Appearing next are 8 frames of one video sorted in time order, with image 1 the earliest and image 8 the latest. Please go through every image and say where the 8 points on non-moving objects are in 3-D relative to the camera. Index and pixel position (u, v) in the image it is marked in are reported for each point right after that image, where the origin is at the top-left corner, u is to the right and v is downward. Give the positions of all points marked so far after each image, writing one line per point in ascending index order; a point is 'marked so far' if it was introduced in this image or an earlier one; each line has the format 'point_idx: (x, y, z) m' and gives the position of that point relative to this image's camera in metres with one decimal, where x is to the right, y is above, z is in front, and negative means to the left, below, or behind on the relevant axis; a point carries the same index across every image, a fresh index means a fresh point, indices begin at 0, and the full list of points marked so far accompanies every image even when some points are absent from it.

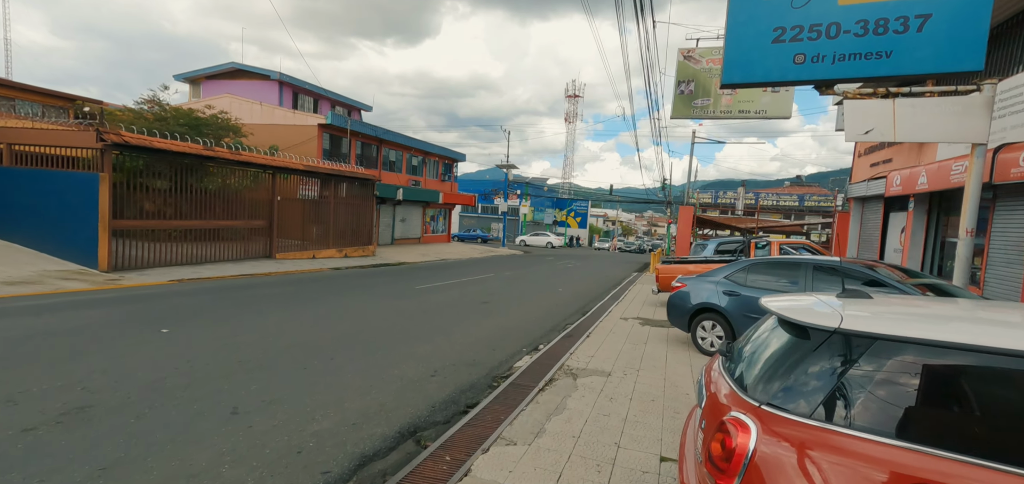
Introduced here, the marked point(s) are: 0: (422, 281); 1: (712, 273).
0: (-2.6, -1.2, +13.9) m
1: (+3.2, -0.5, +7.6) m
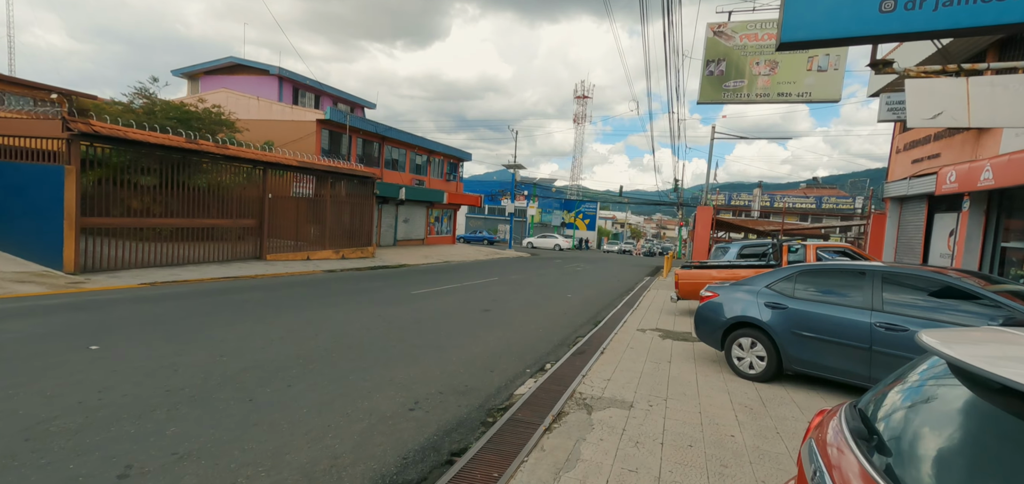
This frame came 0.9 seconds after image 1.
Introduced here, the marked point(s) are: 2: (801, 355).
0: (-2.5, -1.2, +12.9) m
1: (+3.3, -0.6, +6.5) m
2: (+3.4, -1.4, +5.5) m
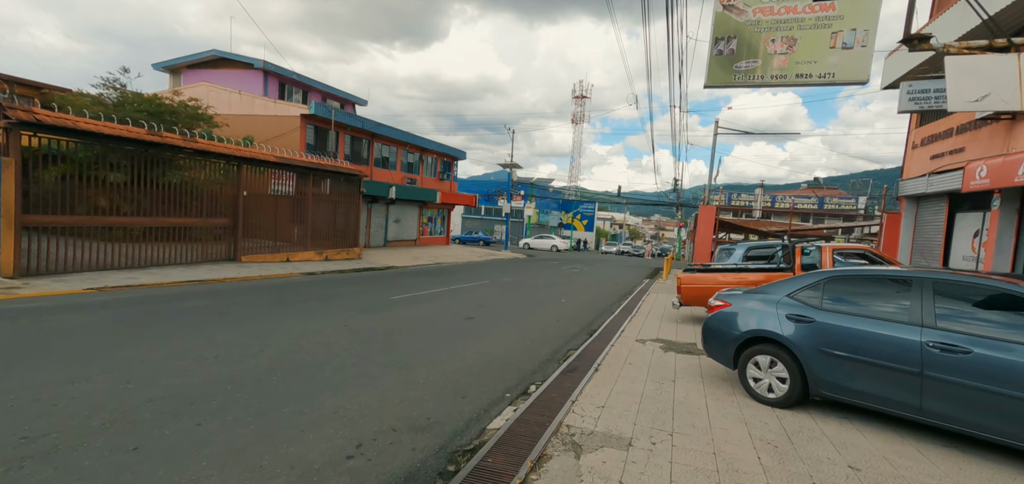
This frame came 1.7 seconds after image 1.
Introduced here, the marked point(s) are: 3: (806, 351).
0: (-2.7, -1.2, +12.0) m
1: (+3.0, -0.6, +5.6) m
2: (+3.2, -1.4, +4.7) m
3: (+3.1, -1.1, +4.8) m
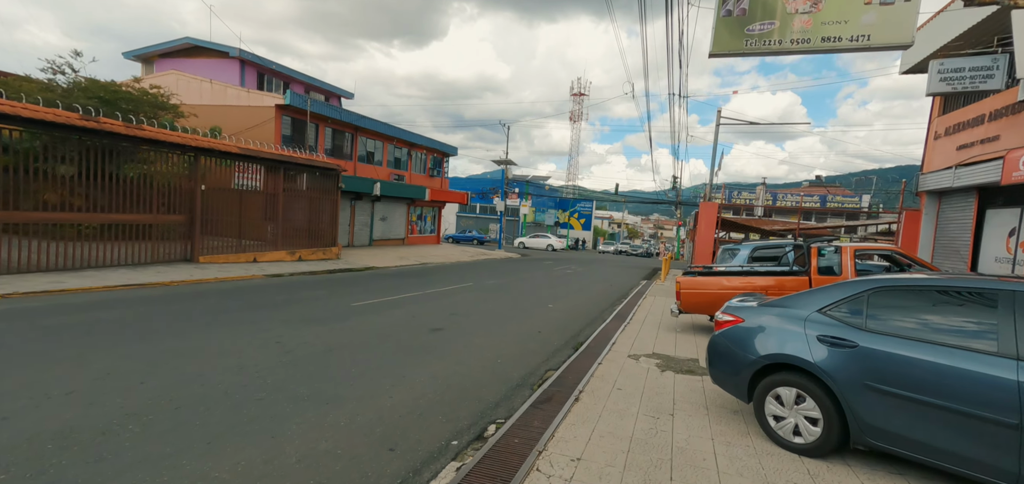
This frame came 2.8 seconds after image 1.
0: (-3.2, -1.2, +10.9) m
1: (+2.6, -0.6, +4.5) m
2: (+2.8, -1.4, +3.5) m
3: (+2.7, -1.1, +3.7) m
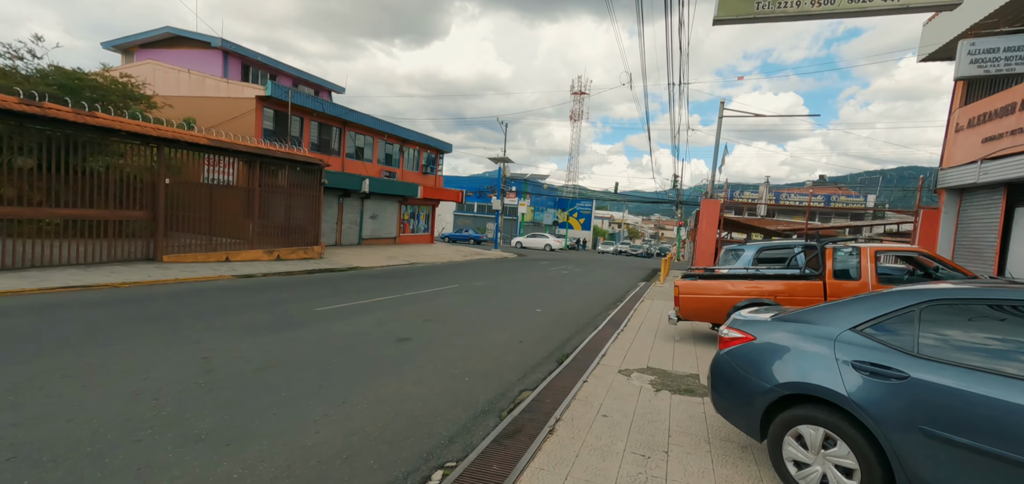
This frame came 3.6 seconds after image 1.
0: (-3.5, -1.2, +10.0) m
1: (+2.3, -0.6, +3.6) m
2: (+2.5, -1.4, +2.7) m
3: (+2.3, -1.1, +2.8) m
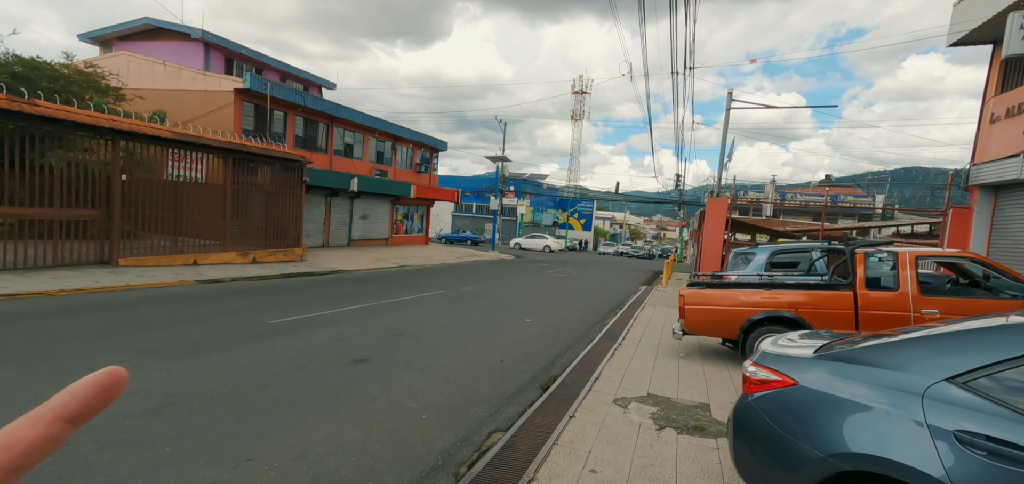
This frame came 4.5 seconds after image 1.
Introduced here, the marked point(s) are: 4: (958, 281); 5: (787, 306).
0: (-3.8, -1.2, +9.1) m
1: (+2.0, -0.6, +2.6) m
2: (+2.2, -1.4, +1.7) m
3: (+2.0, -1.2, +1.8) m
4: (+6.2, -0.5, +6.4) m
5: (+3.8, -0.9, +6.4) m
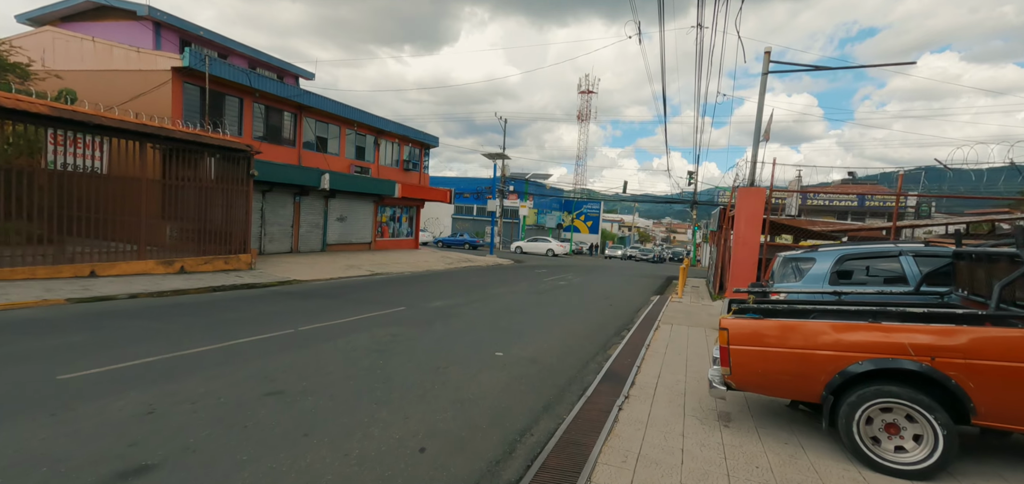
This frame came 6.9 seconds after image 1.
0: (-4.3, -1.3, +6.5) m
1: (+1.3, -0.6, 0.0) m
2: (+1.5, -1.4, -1.0) m
3: (+1.4, -1.2, -0.8) m
4: (+5.6, -0.5, +3.7) m
5: (+3.3, -0.9, +3.7) m
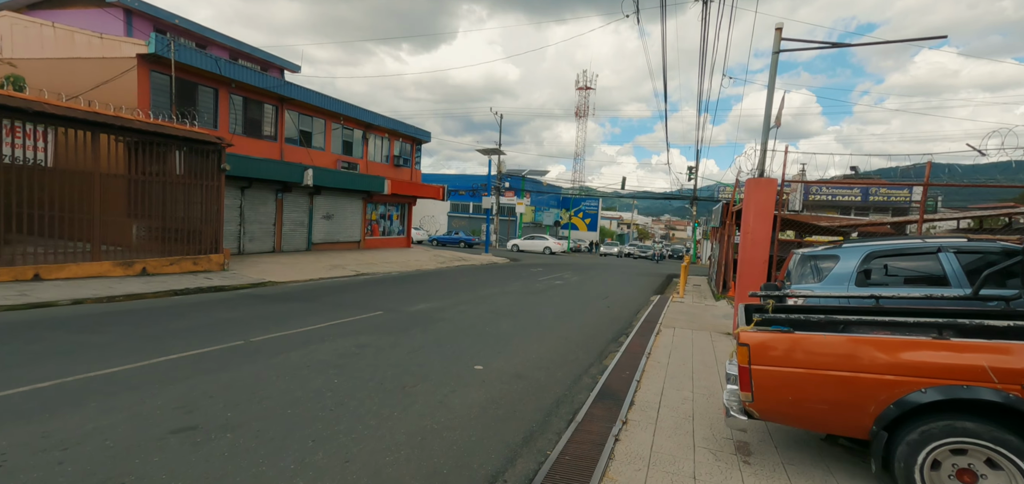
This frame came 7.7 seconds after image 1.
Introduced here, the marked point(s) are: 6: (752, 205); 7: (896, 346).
0: (-4.5, -1.3, +5.6) m
1: (+1.1, -0.6, -0.9) m
2: (+1.3, -1.4, -1.9) m
3: (+1.1, -1.1, -1.7) m
4: (+5.4, -0.5, +2.8) m
5: (+3.0, -0.9, +2.9) m
6: (+5.5, +0.8, +10.9) m
7: (+2.7, -0.7, +3.2) m
